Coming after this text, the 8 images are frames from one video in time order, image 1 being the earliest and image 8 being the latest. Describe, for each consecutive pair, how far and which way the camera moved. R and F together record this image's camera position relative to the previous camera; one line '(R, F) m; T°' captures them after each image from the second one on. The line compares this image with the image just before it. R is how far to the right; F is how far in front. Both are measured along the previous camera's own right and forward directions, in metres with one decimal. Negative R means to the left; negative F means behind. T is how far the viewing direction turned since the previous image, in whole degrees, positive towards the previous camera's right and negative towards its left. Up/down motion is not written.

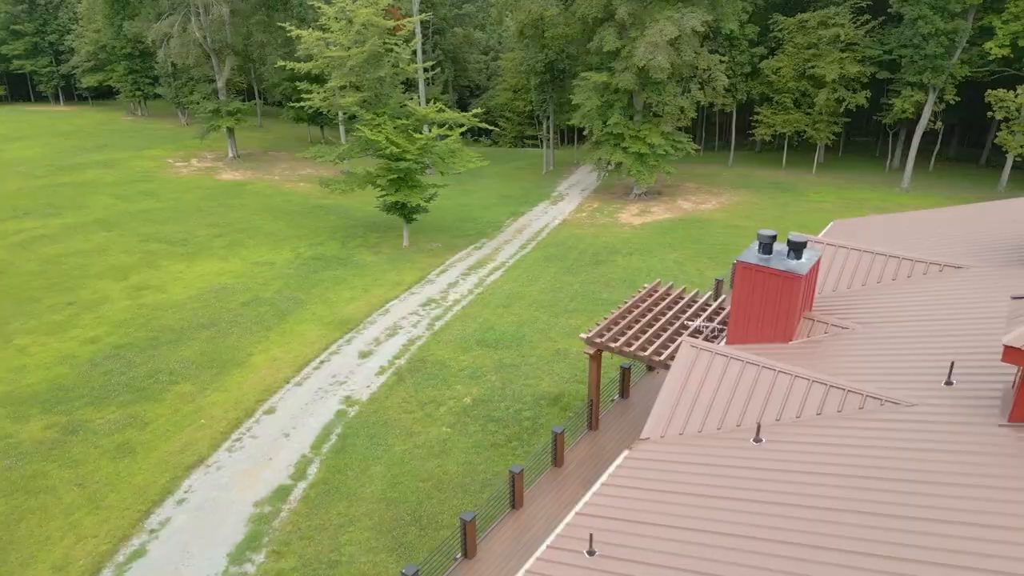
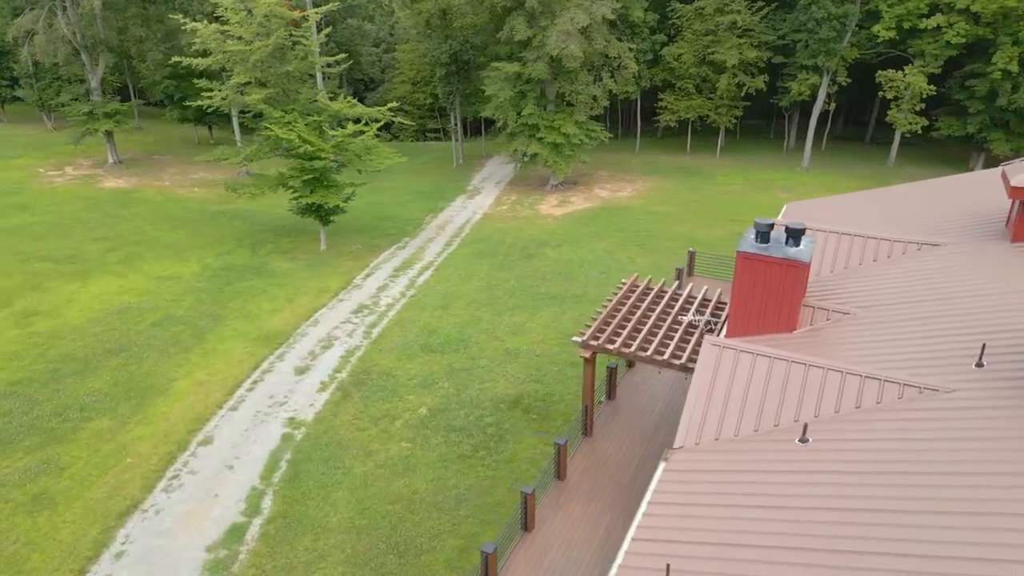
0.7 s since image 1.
(-1.3, +0.9) m; +8°
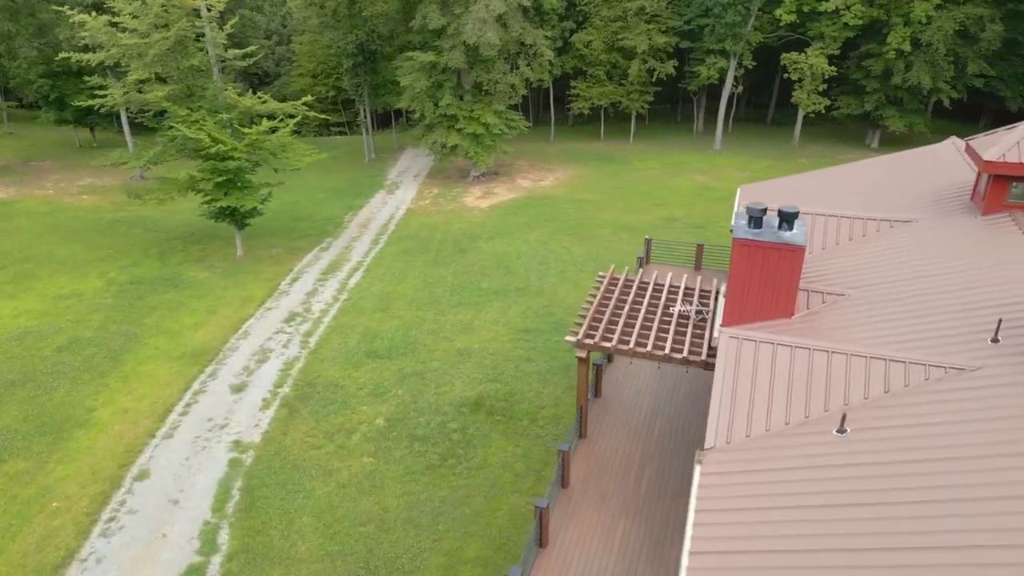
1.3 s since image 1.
(-1.1, +0.7) m; +7°
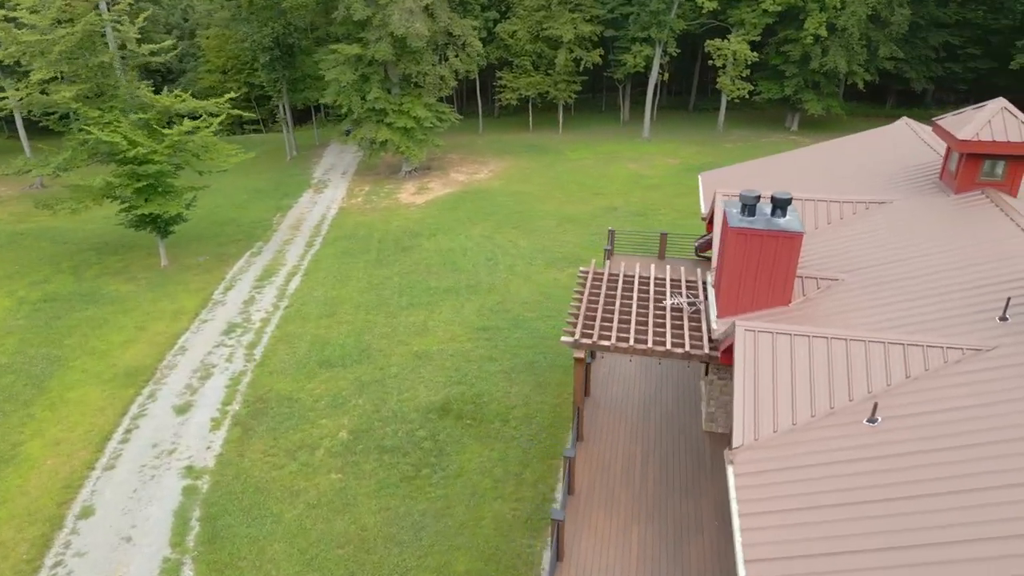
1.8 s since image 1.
(-0.9, +0.6) m; +6°
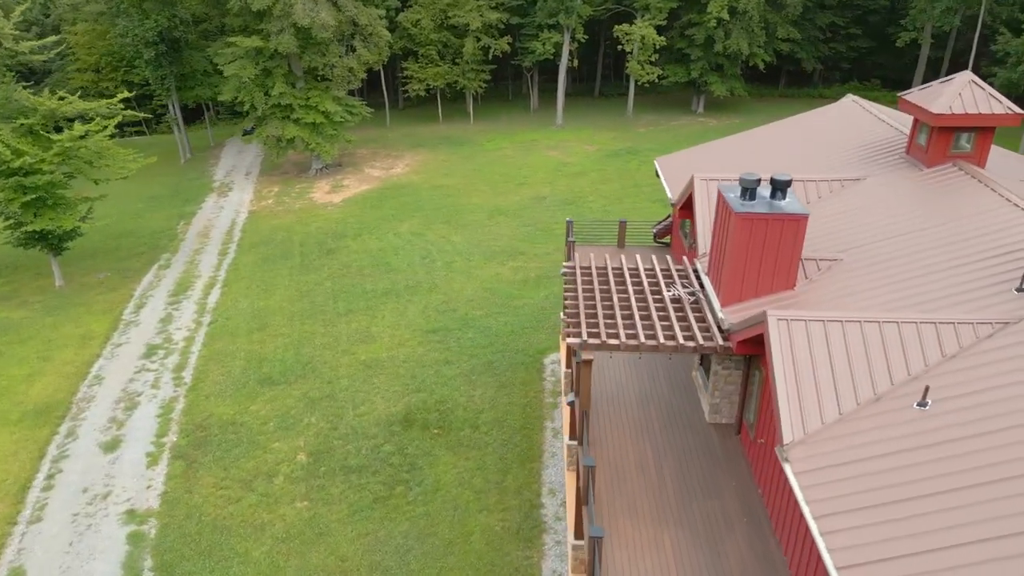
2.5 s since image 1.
(-1.3, +0.8) m; +8°
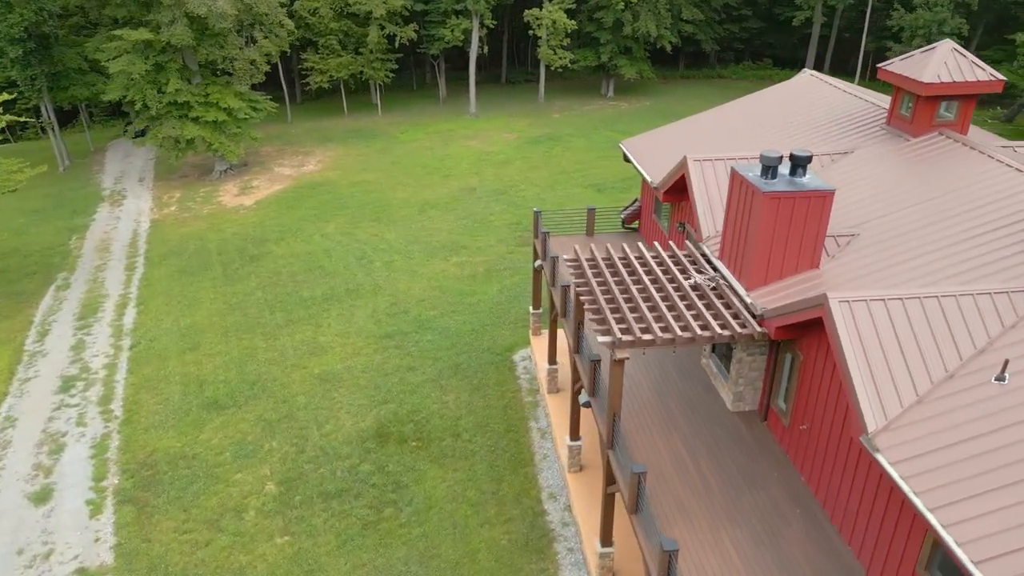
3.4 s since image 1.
(-1.5, +0.9) m; +8°
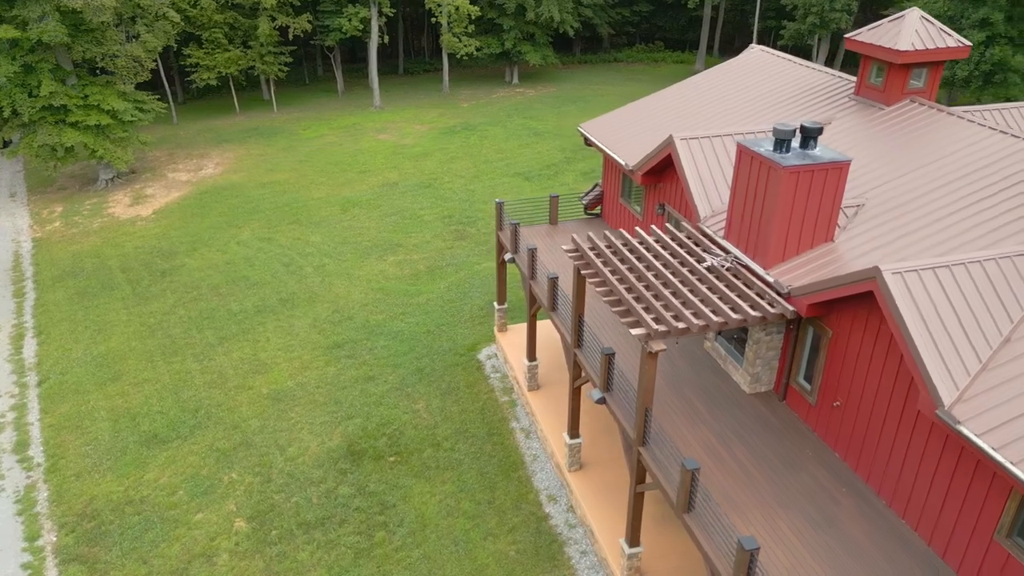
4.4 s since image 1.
(-1.5, +0.8) m; +8°
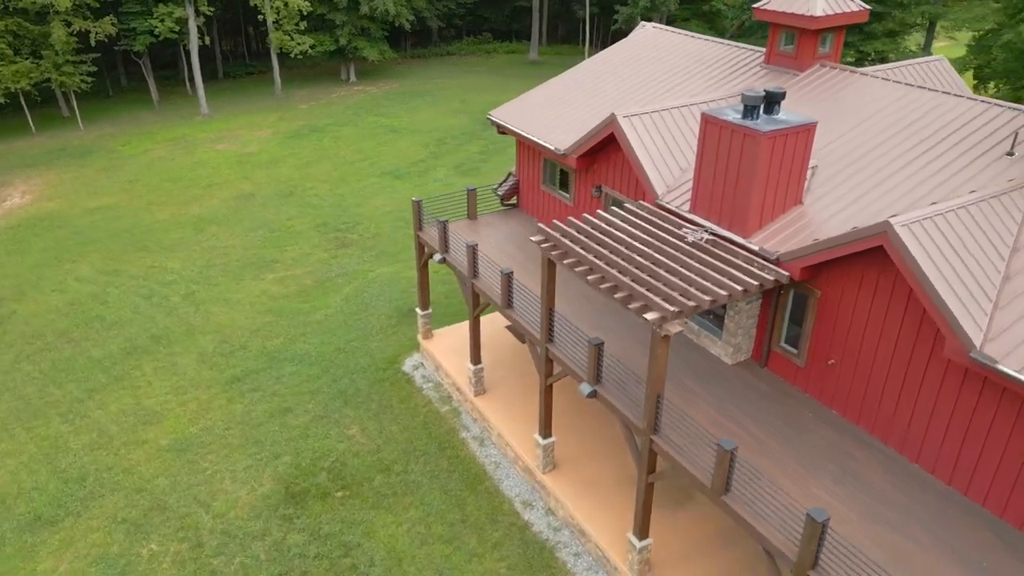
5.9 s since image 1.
(-1.8, +1.0) m; +13°
